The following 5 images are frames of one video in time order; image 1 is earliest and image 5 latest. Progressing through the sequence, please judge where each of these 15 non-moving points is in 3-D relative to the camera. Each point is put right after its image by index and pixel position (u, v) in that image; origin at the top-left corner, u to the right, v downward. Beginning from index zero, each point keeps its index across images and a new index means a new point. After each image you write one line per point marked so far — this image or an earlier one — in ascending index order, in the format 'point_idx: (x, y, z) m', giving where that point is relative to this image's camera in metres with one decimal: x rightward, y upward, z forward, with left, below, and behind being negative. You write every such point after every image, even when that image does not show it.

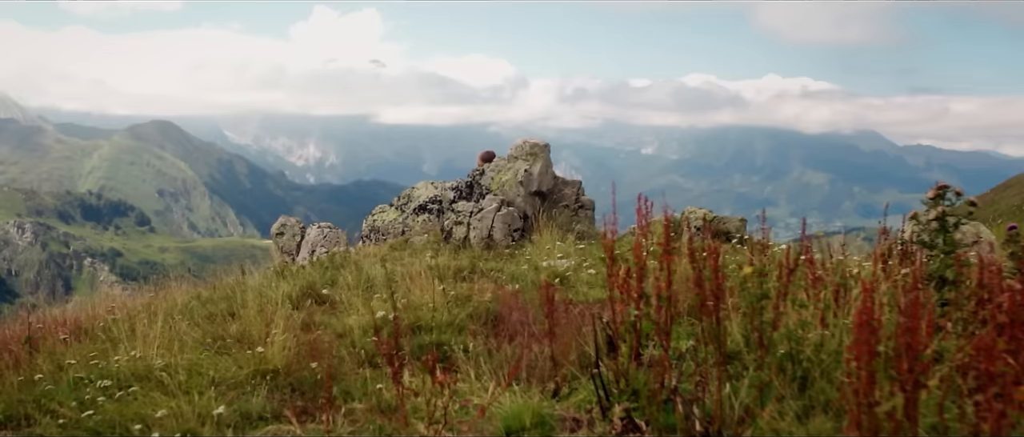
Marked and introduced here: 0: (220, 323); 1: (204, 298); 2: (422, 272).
0: (-6.2, -2.2, +15.0) m
1: (-8.8, -2.3, +20.1) m
2: (-2.5, -1.5, +18.5) m
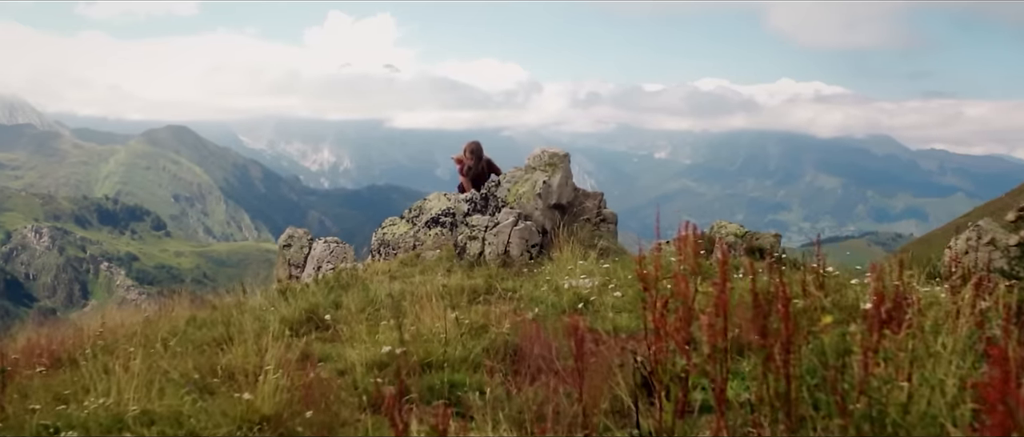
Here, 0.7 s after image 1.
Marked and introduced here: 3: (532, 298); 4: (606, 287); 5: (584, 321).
0: (-5.8, -2.6, +13.6) m
1: (-8.3, -2.8, +18.7) m
2: (-2.0, -2.0, +17.0) m
3: (+0.6, -2.1, +18.6) m
4: (+2.5, -1.8, +18.8) m
5: (+1.6, -2.3, +15.7) m
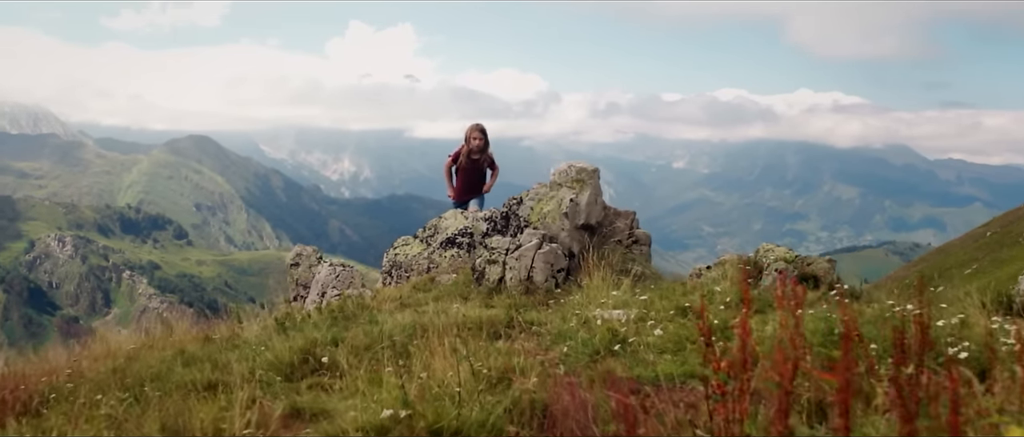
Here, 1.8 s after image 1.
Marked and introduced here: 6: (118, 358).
0: (-5.4, -3.1, +11.5) m
1: (-7.8, -3.3, +16.7) m
2: (-1.5, -2.5, +14.9) m
3: (+1.1, -2.7, +16.3) m
4: (+3.1, -2.4, +16.4) m
5: (+2.1, -2.9, +13.4) m
6: (-11.2, -3.9, +20.0) m
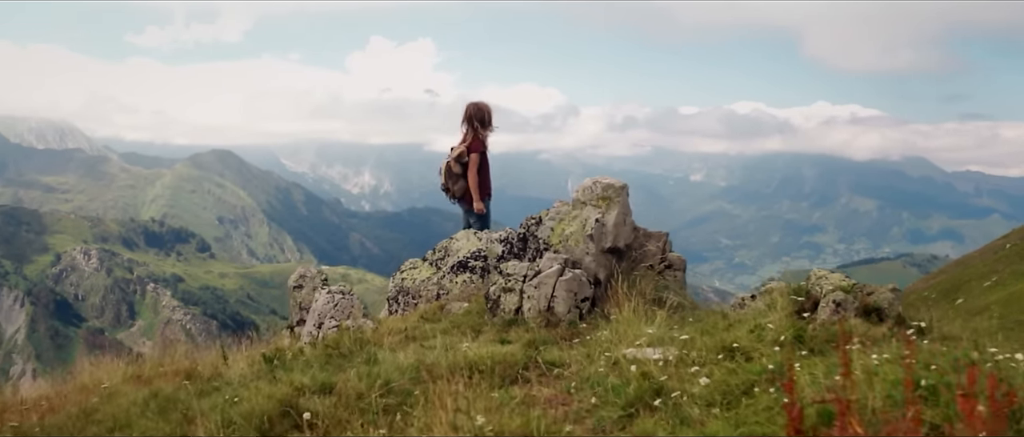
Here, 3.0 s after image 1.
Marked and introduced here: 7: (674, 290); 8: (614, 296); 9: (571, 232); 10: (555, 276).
0: (-5.2, -3.6, +9.3) m
1: (-7.4, -3.9, +14.6) m
2: (-1.1, -3.0, +12.6) m
3: (+1.5, -3.2, +13.9) m
4: (+3.4, -2.9, +14.0) m
5: (+2.4, -3.3, +11.0) m
6: (-10.7, -4.5, +17.9) m
7: (+4.3, -1.9, +18.8) m
8: (+2.6, -2.0, +18.2) m
9: (+1.7, -0.4, +19.6) m
10: (+1.2, -1.5, +18.1) m
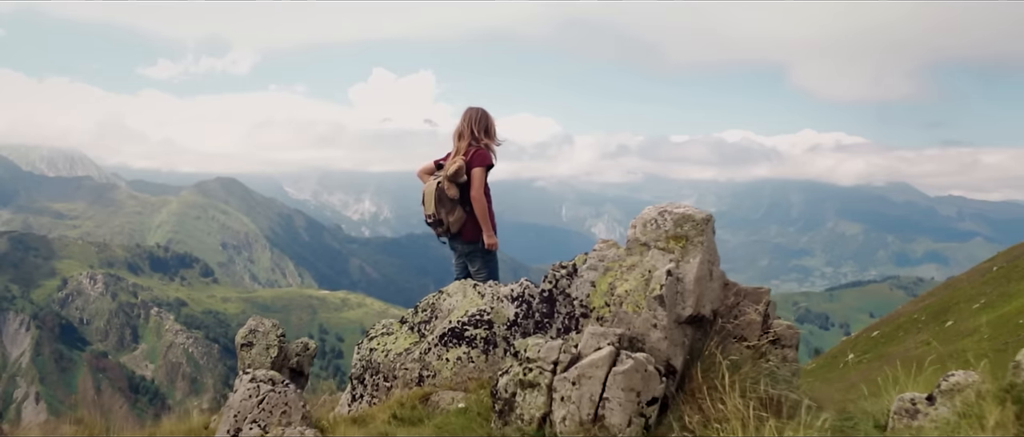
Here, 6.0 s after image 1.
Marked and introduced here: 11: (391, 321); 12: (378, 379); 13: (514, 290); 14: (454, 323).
0: (-4.8, -4.1, +2.2) m
1: (-7.0, -4.6, +7.5) m
2: (-0.8, -3.6, +5.6) m
3: (+1.9, -3.9, +6.9) m
4: (+3.8, -3.6, +7.0) m
5: (+2.8, -3.9, +4.0) m
6: (-10.3, -5.4, +10.8) m
7: (+4.7, -2.8, +11.8) m
8: (+3.0, -2.8, +11.2) m
9: (+2.1, -1.3, +12.7) m
10: (+1.6, -2.4, +11.1) m
11: (-3.0, -2.5, +17.4) m
12: (-3.0, -3.6, +15.7) m
13: (+0.1, -1.6, +15.8) m
14: (-1.2, -2.2, +15.6) m
